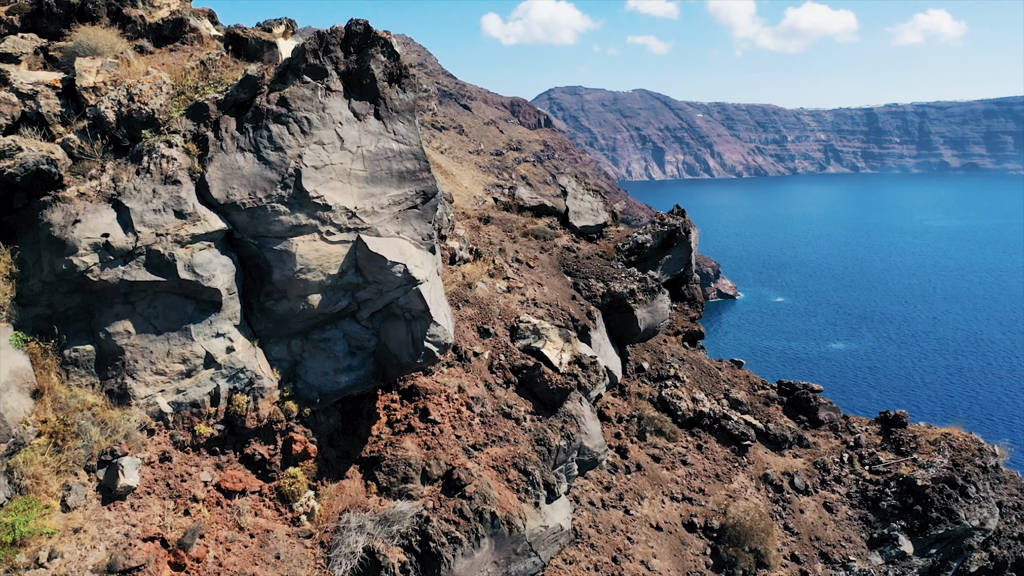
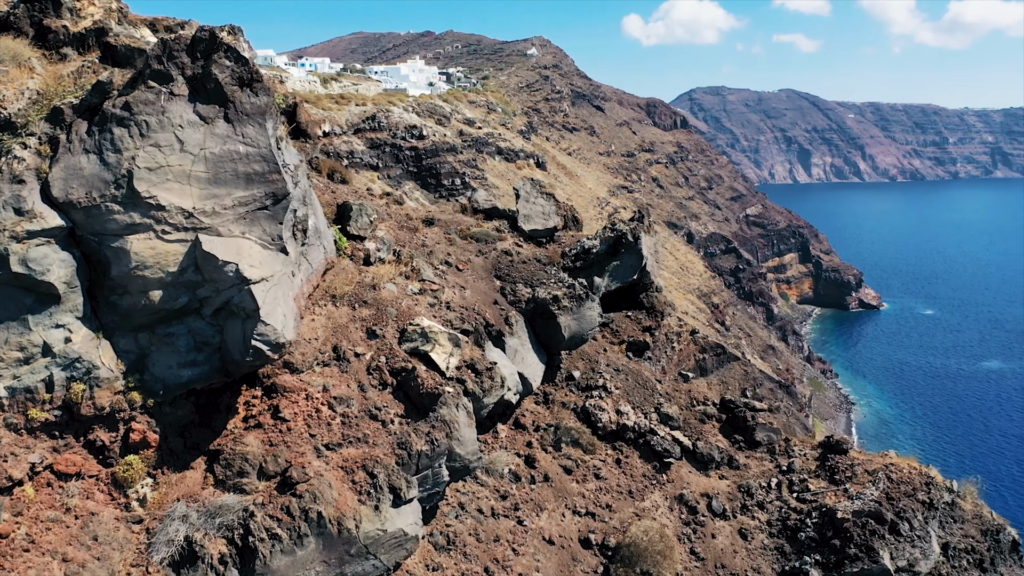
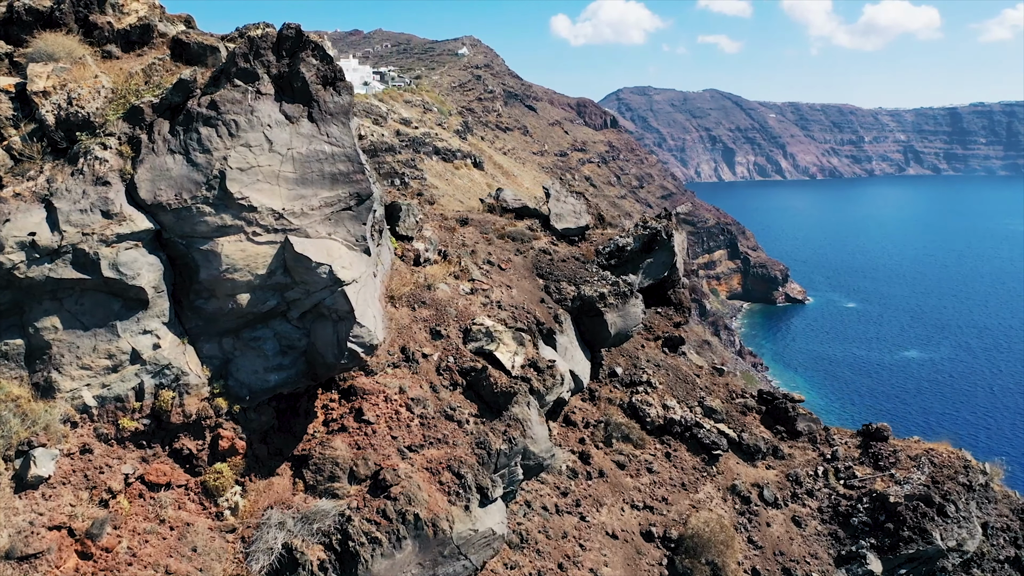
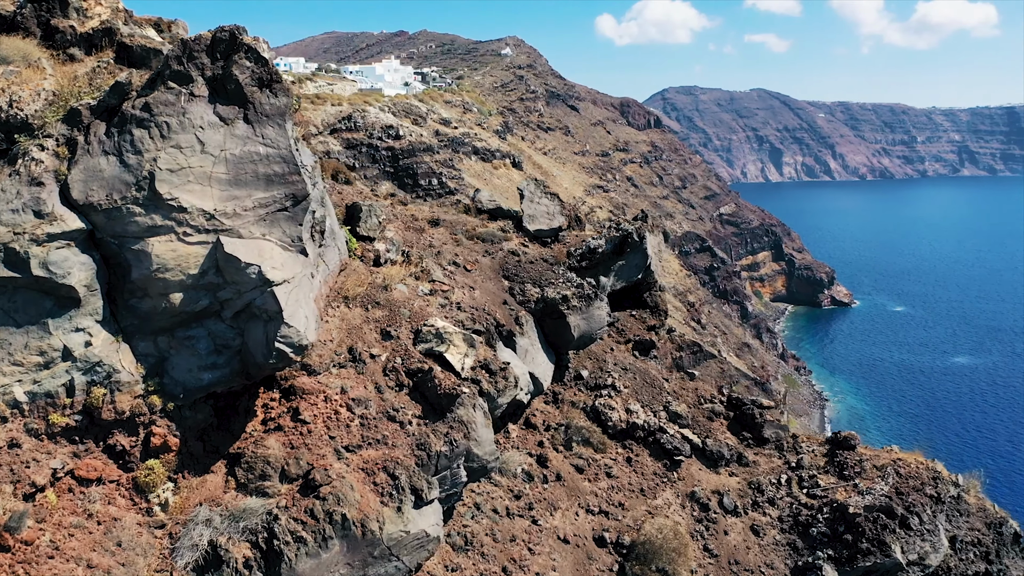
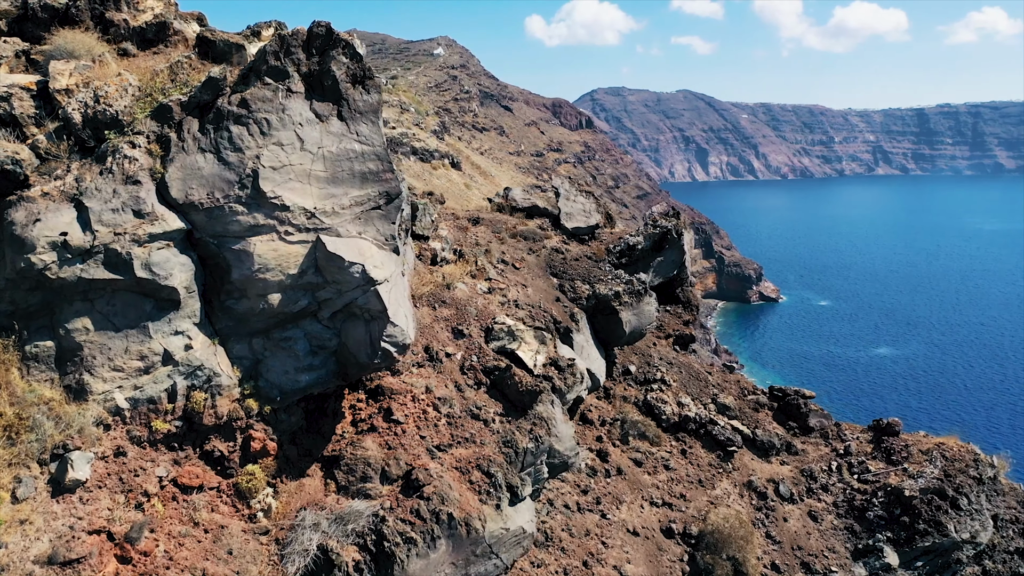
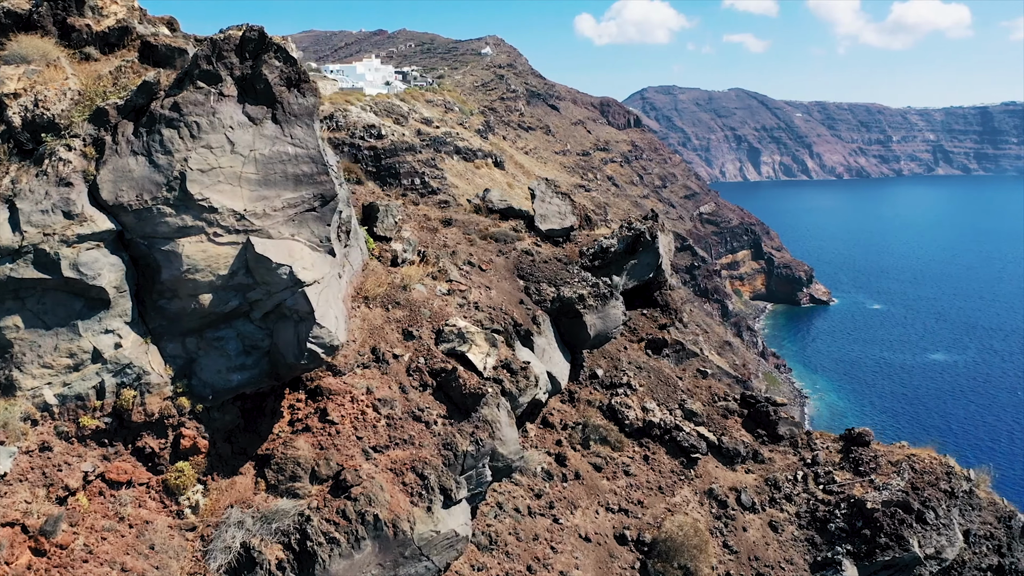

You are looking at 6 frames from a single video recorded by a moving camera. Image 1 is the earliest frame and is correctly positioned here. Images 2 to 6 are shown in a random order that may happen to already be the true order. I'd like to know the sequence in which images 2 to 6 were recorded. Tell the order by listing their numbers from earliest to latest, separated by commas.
5, 3, 6, 4, 2
